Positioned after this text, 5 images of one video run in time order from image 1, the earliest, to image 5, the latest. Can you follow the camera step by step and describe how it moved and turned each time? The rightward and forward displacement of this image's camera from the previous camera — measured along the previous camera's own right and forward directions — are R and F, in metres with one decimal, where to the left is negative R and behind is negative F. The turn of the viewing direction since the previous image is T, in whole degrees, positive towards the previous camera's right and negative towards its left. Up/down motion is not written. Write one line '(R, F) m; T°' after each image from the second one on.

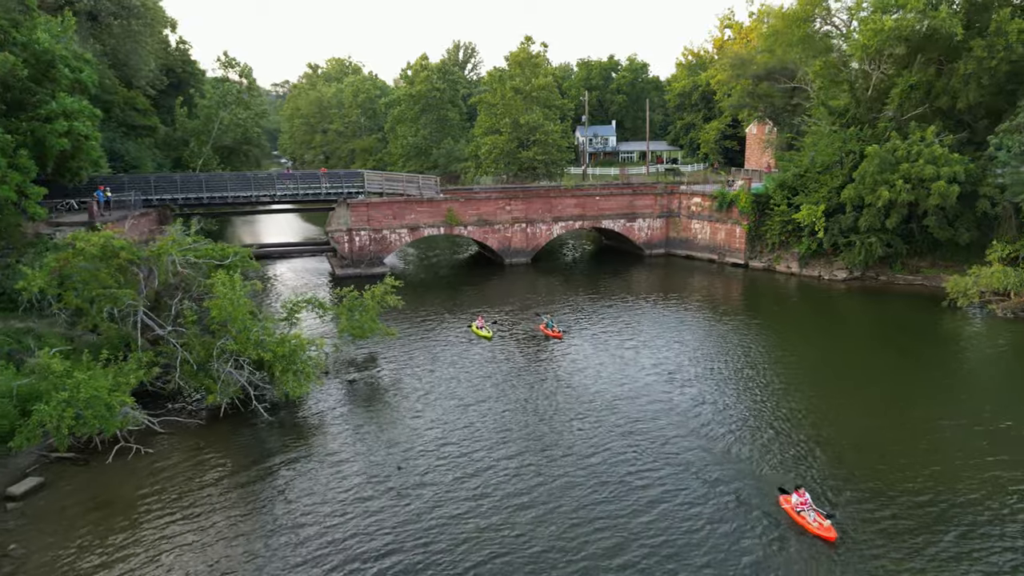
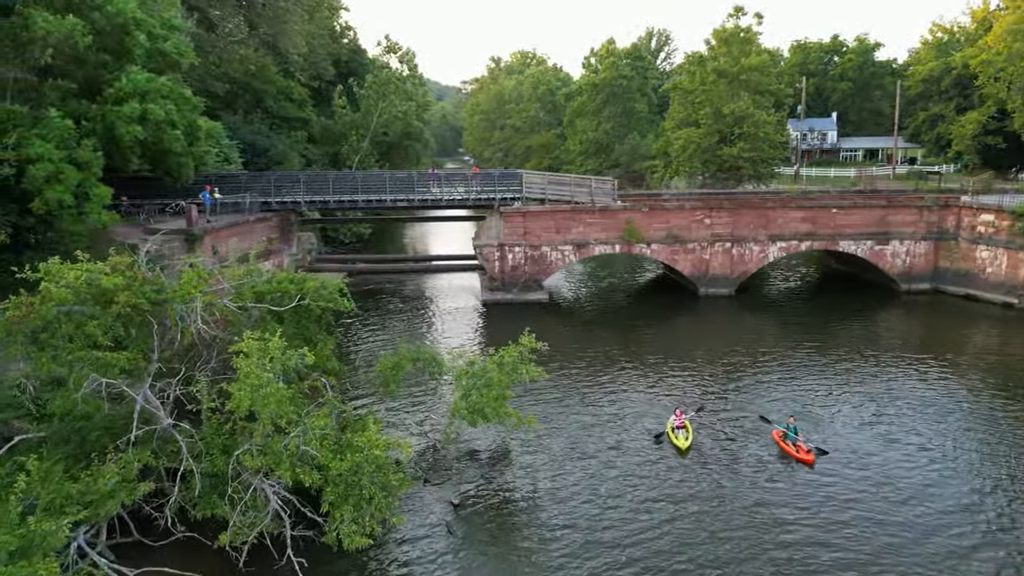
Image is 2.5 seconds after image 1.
(-0.7, +8.8) m; -14°
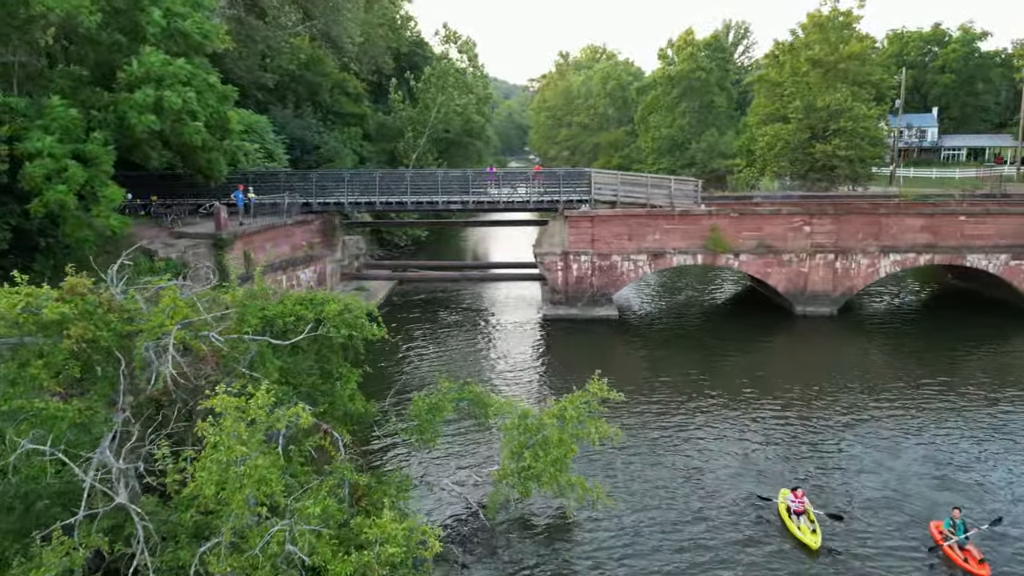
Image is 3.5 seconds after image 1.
(-0.1, +3.4) m; -5°
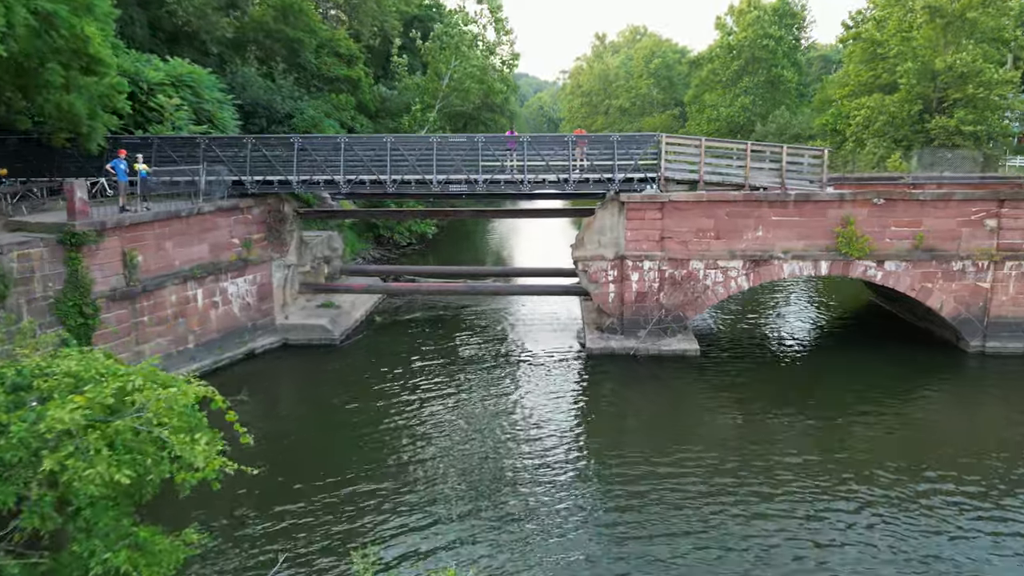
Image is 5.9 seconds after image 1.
(0.0, +8.6) m; -2°
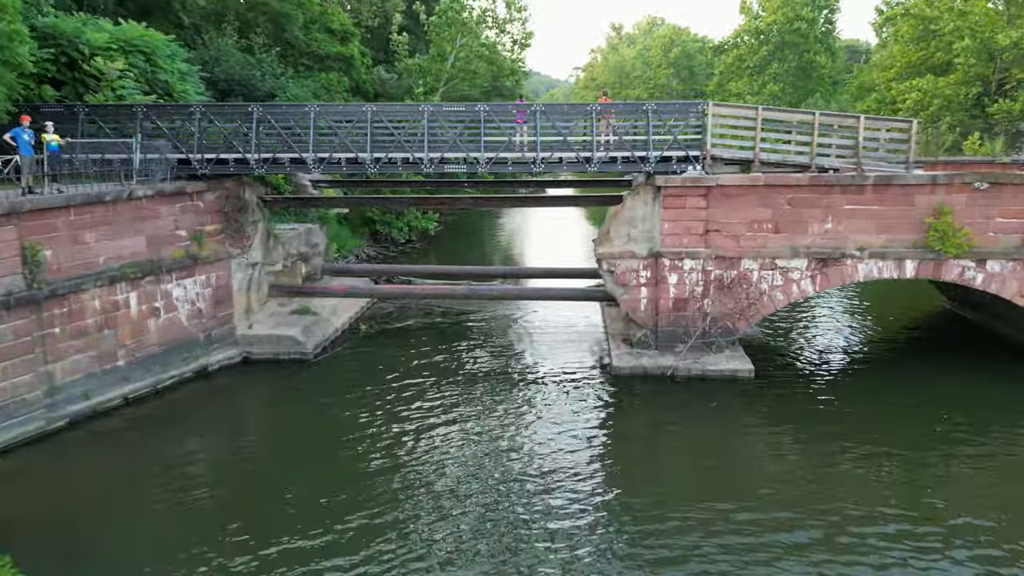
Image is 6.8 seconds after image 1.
(0.0, +3.3) m; -1°
